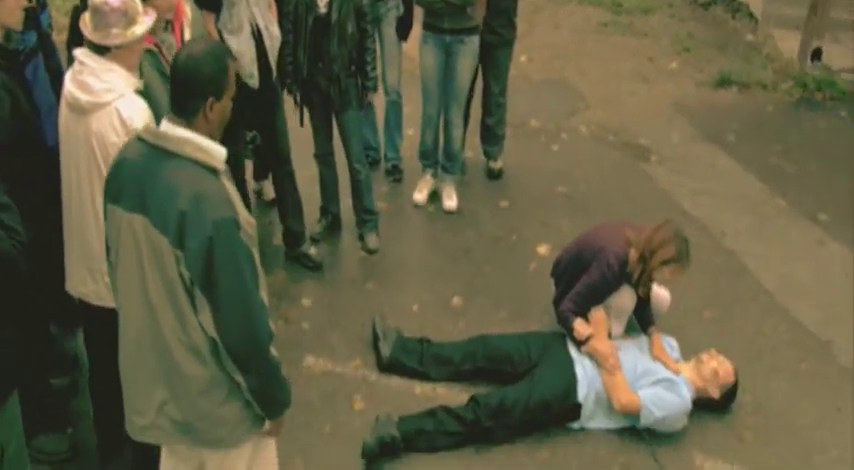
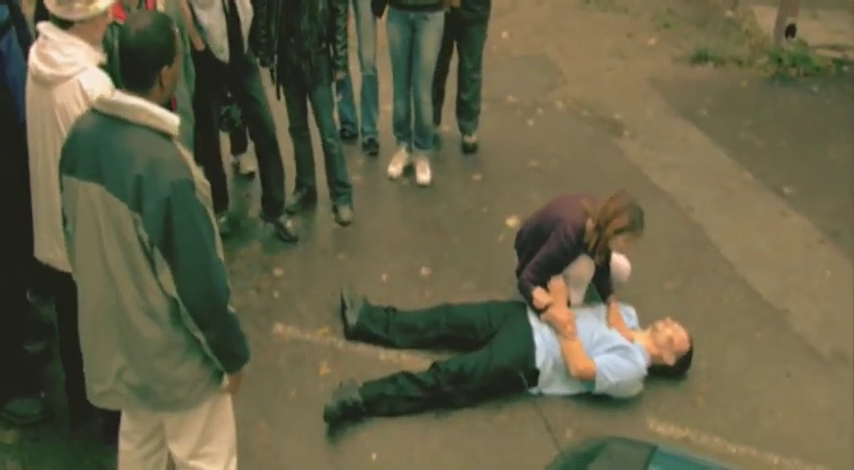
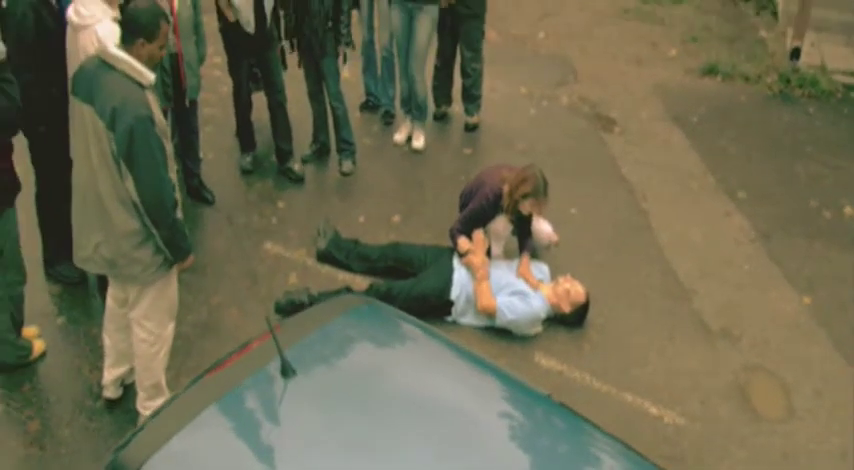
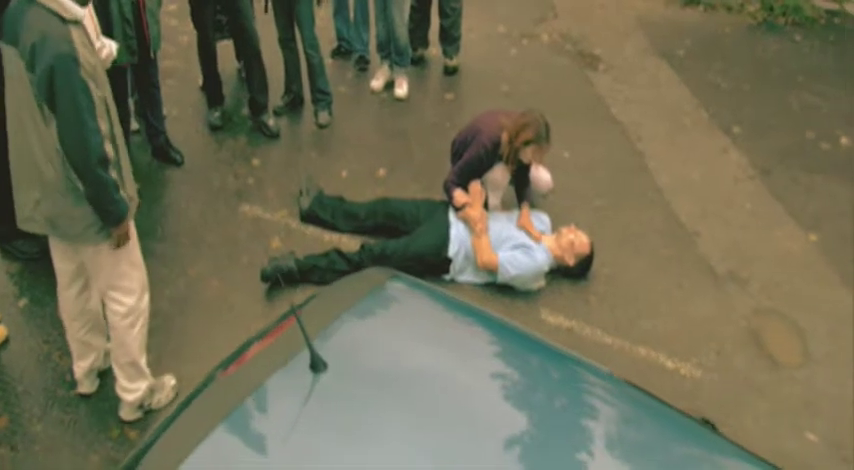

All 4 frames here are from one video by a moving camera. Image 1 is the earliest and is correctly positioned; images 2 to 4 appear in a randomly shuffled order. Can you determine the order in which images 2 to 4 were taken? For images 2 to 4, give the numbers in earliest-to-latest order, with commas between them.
2, 4, 3
